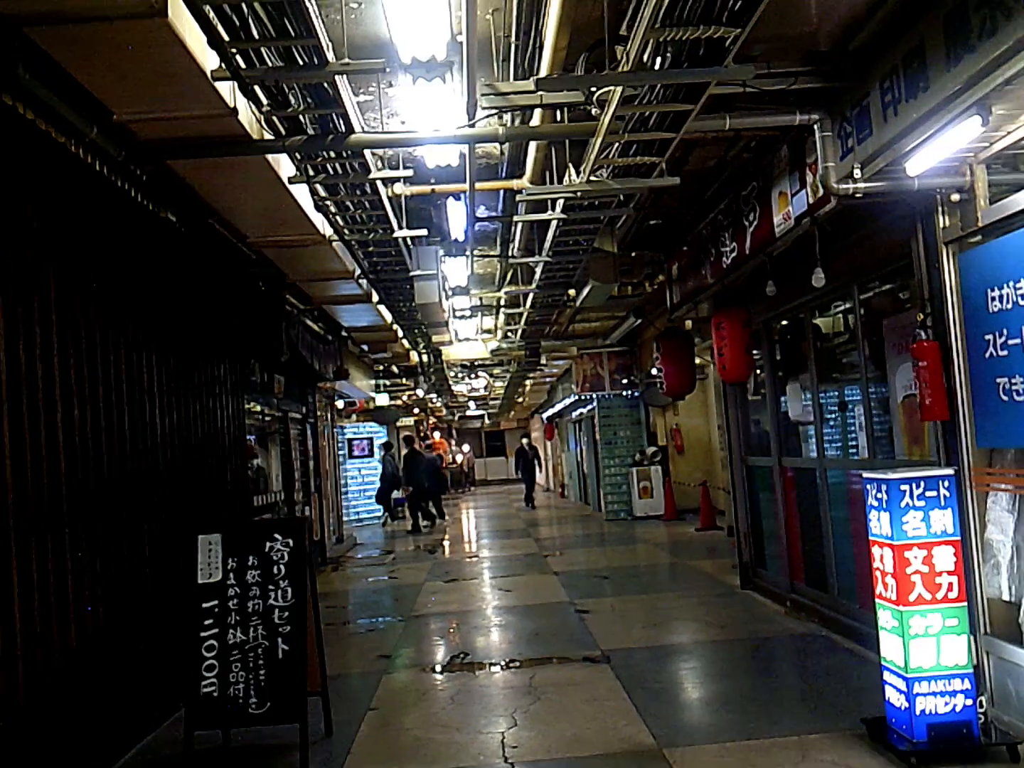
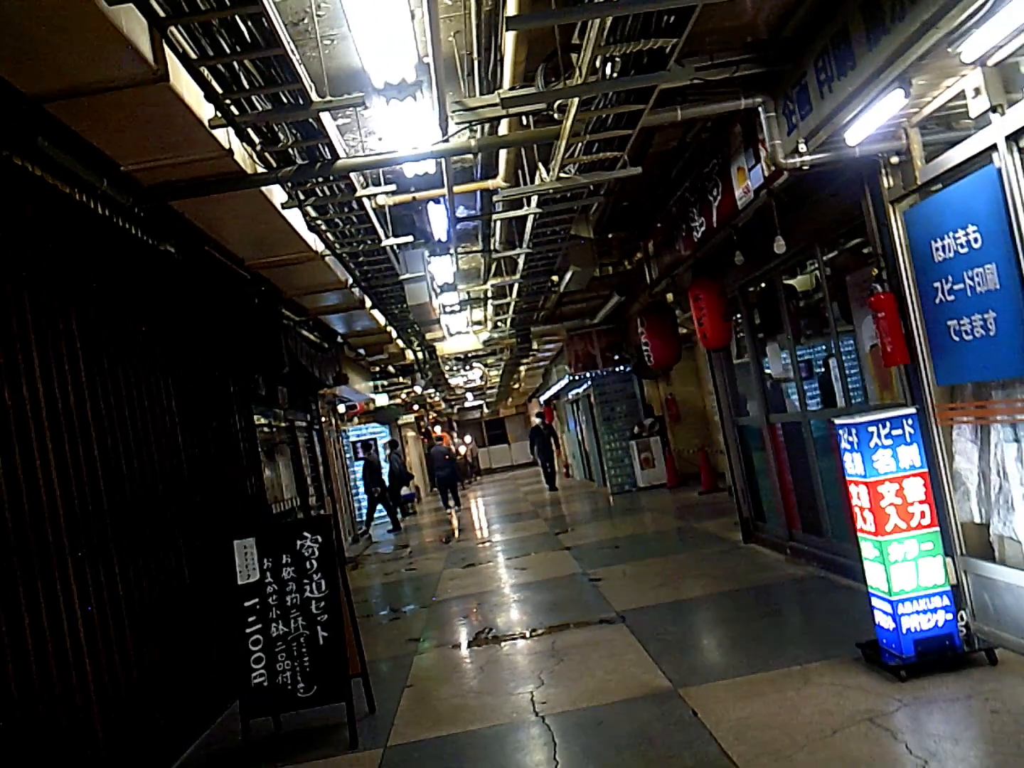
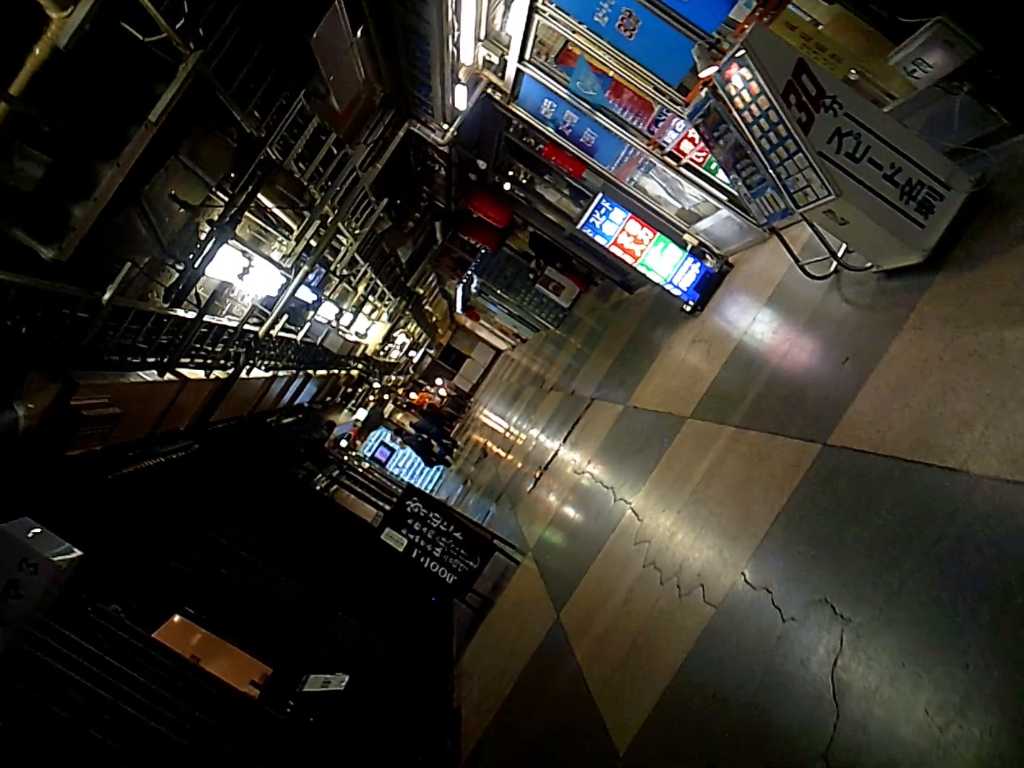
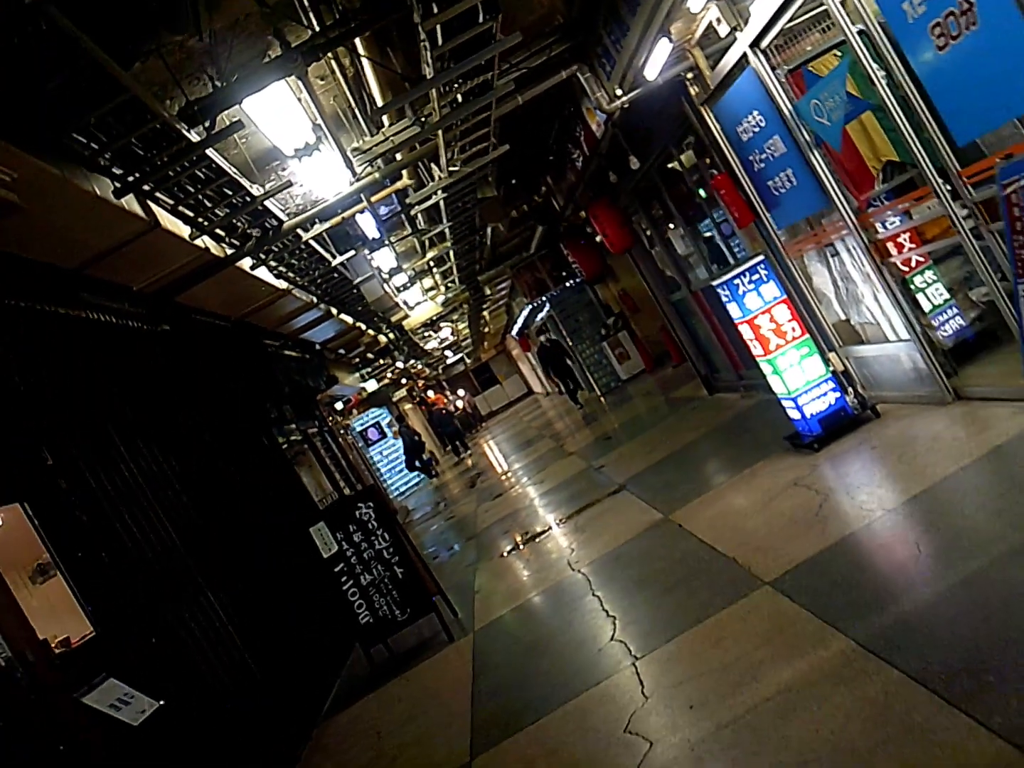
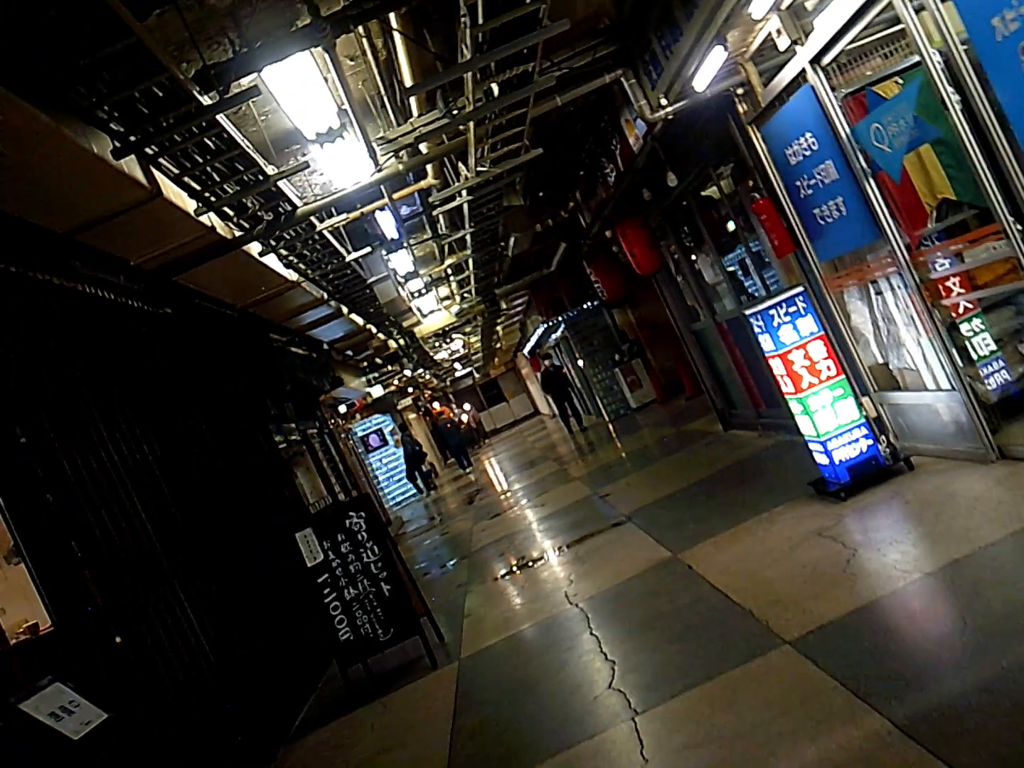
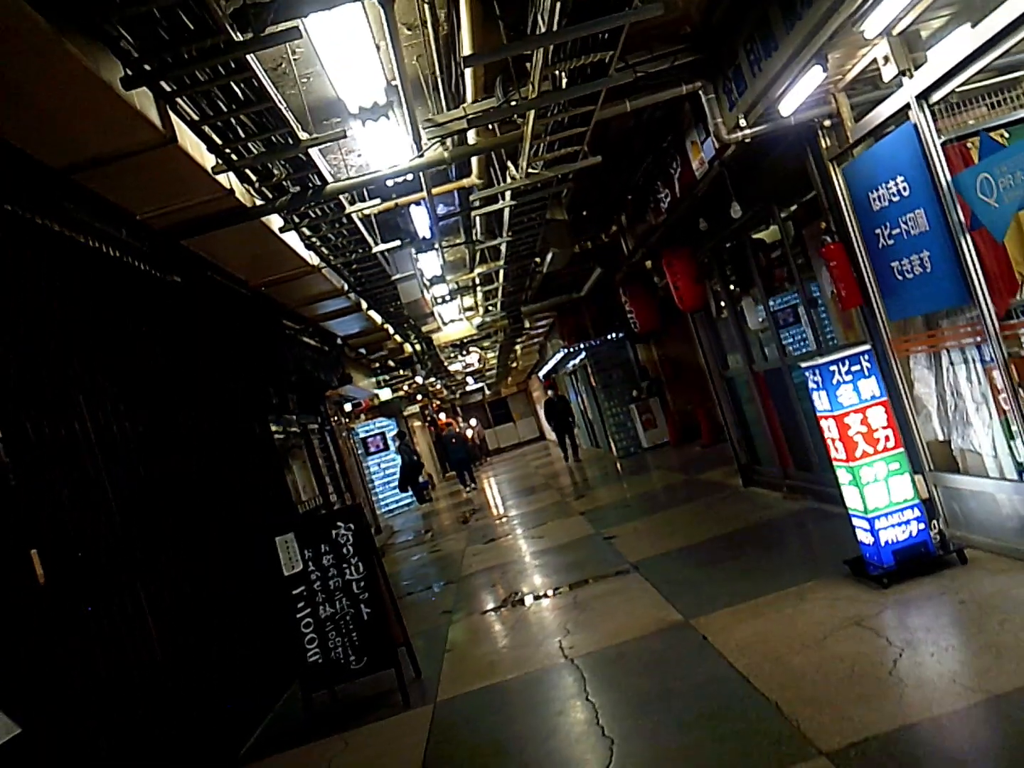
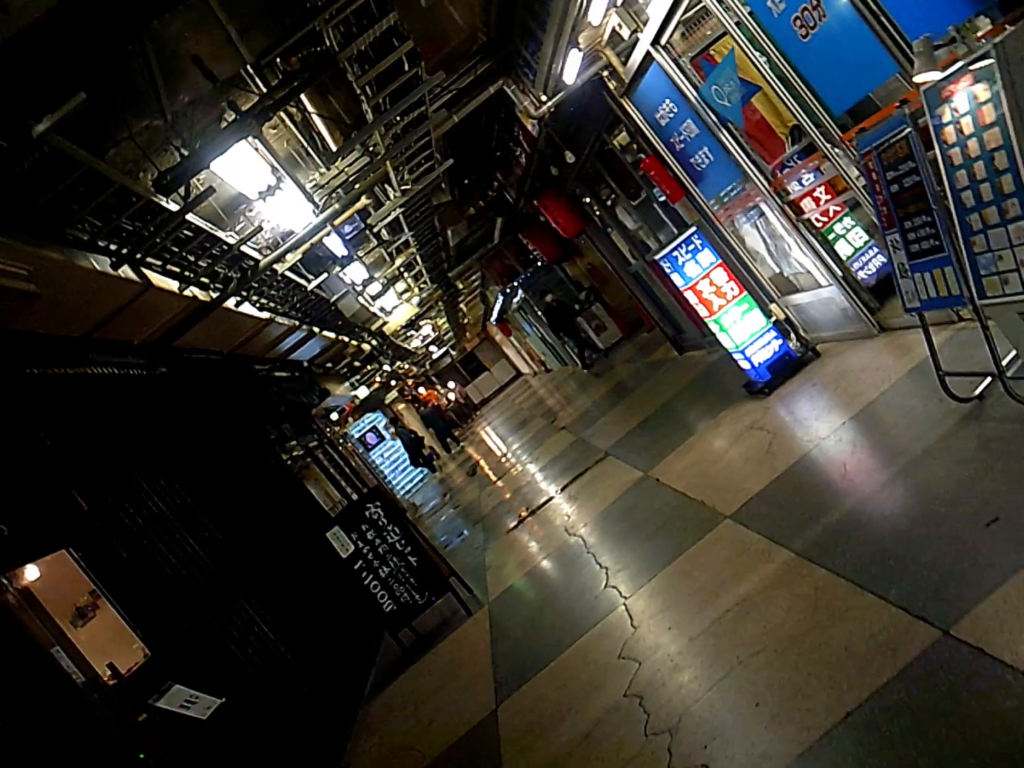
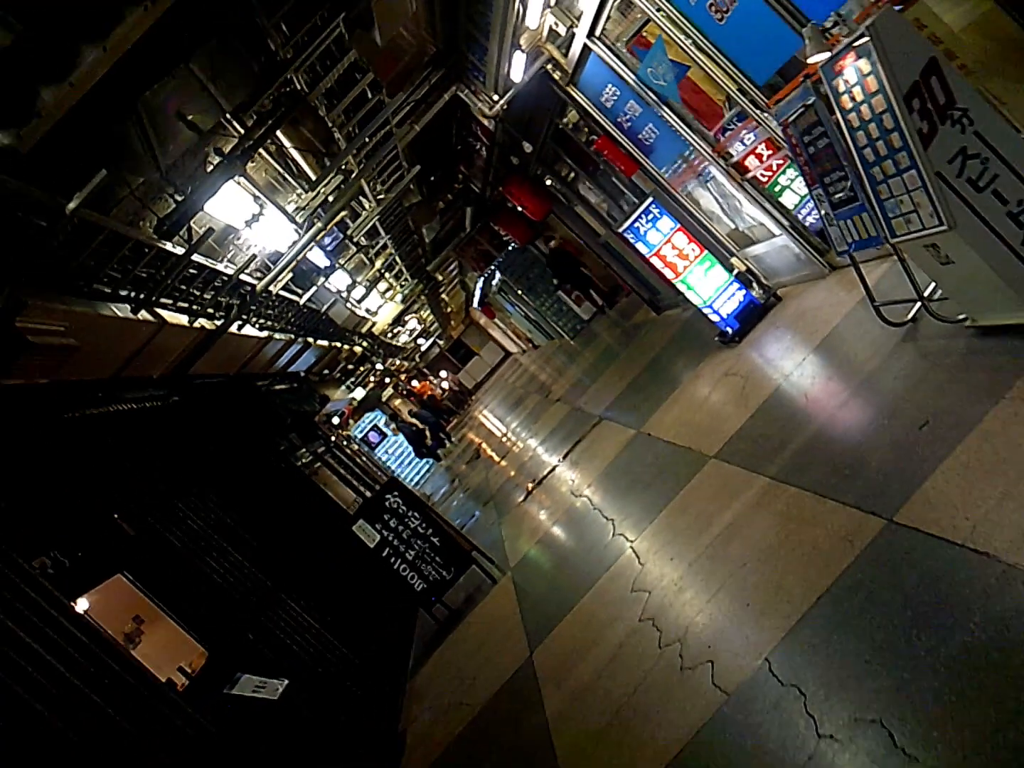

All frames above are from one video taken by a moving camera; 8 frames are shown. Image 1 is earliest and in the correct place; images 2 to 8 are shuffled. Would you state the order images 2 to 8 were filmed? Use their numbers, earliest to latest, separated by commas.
2, 6, 5, 4, 7, 8, 3
